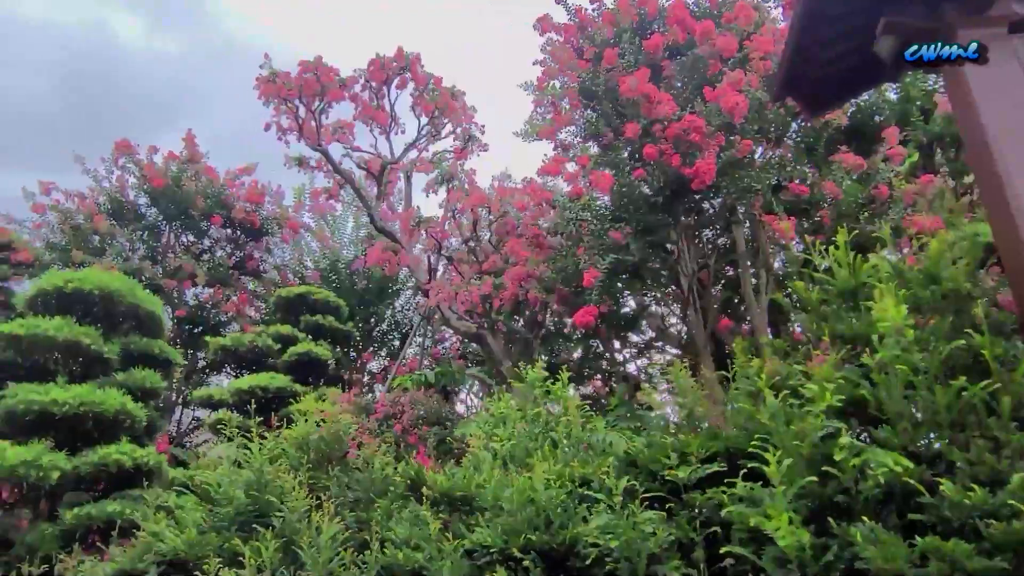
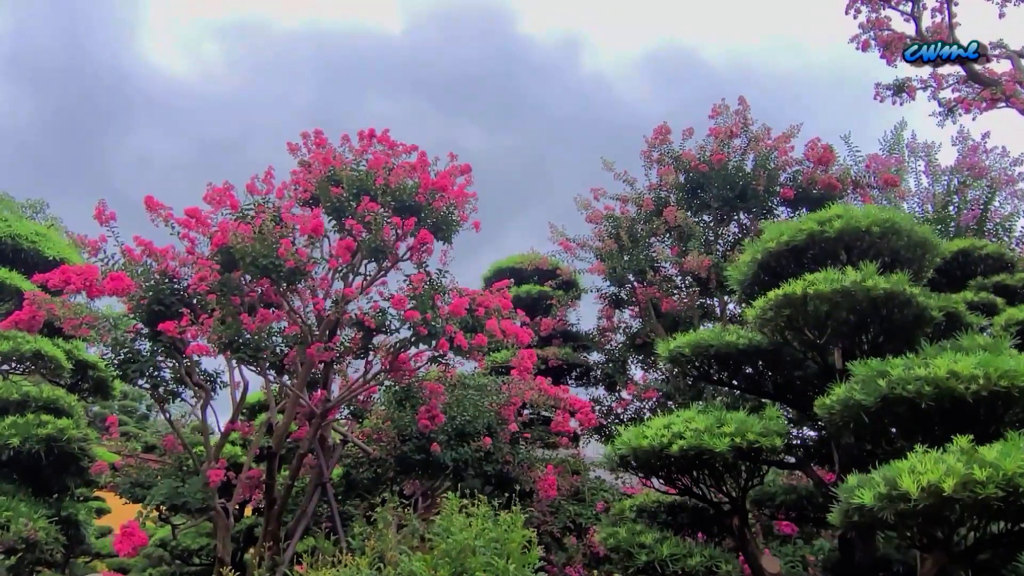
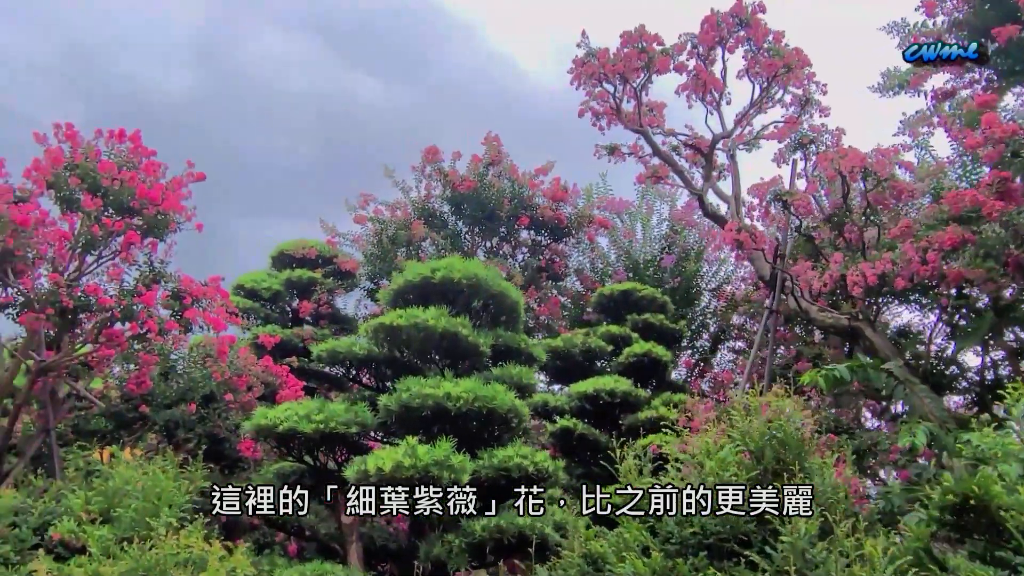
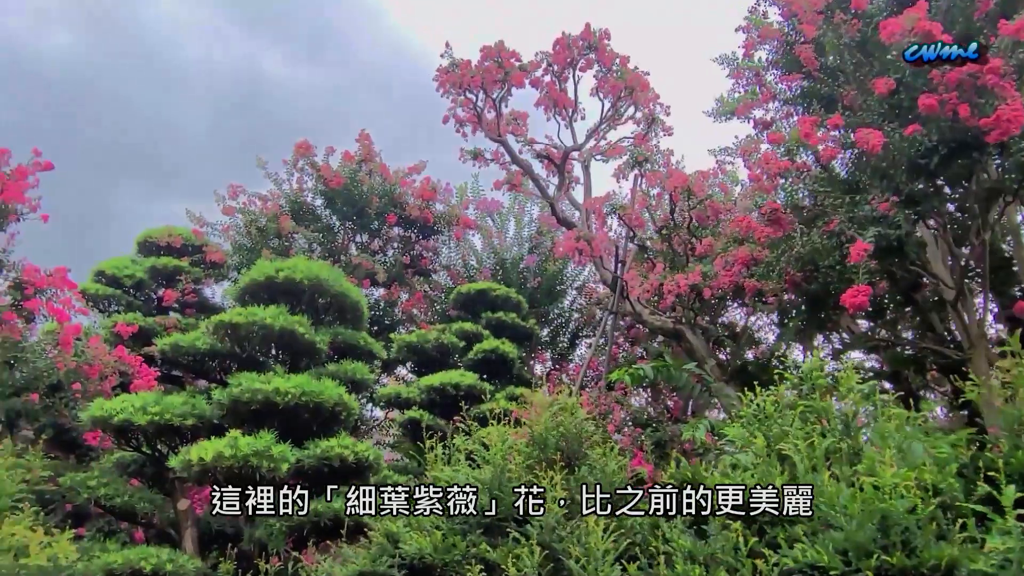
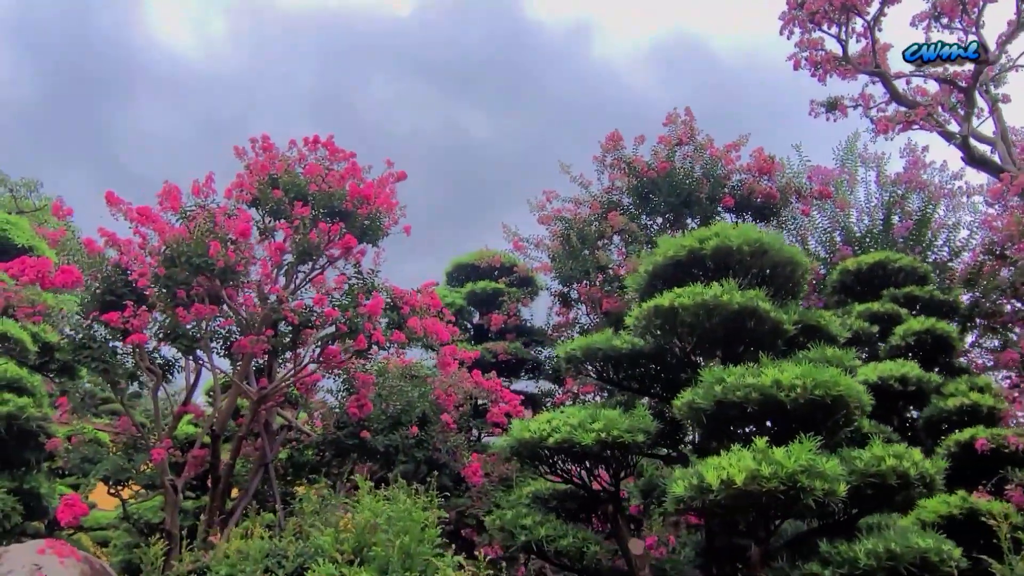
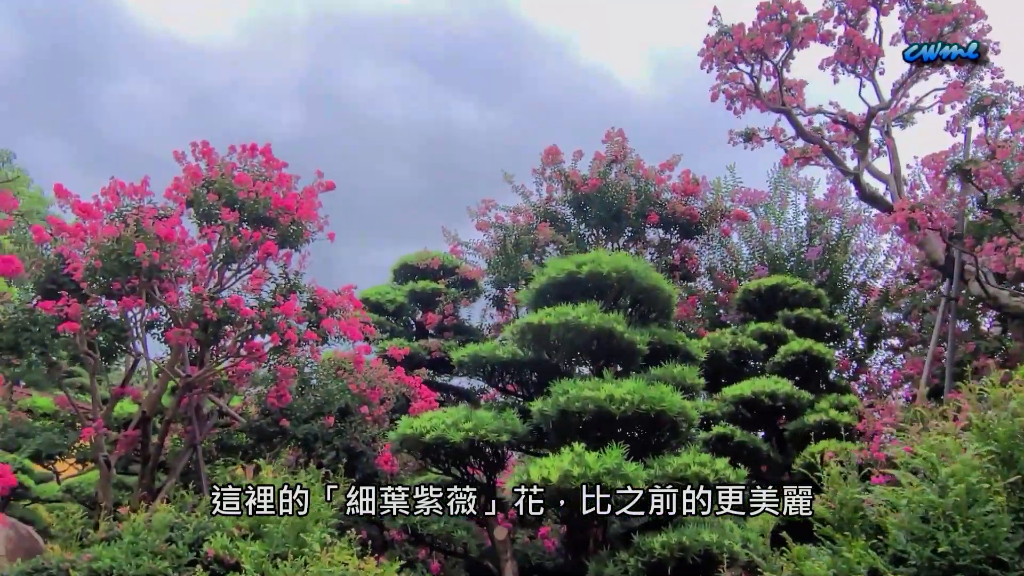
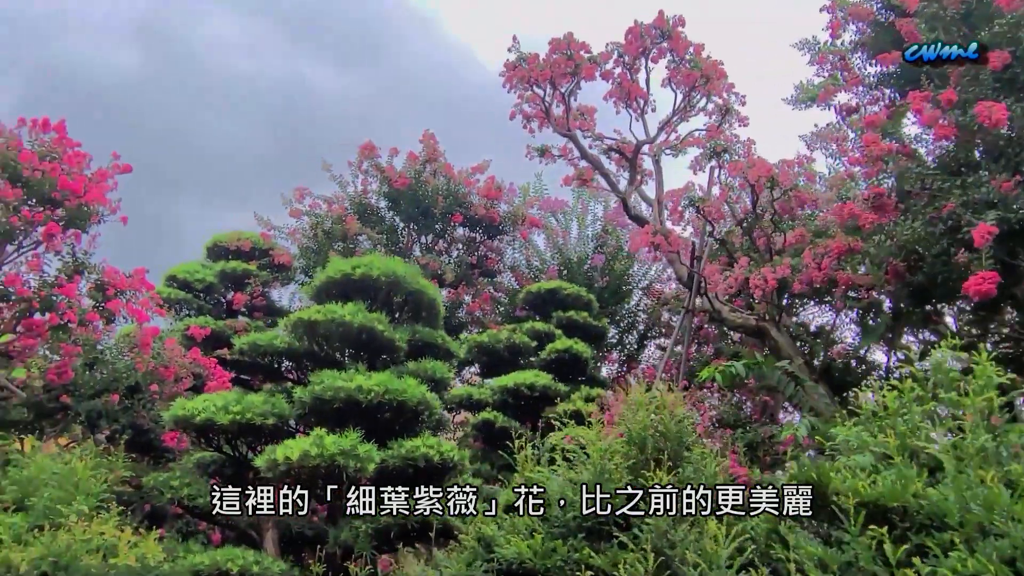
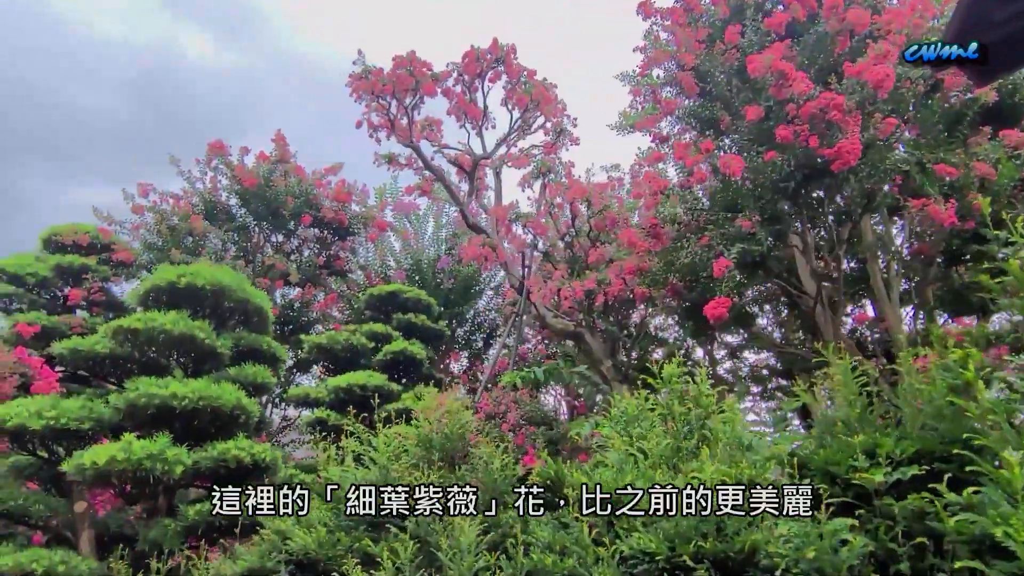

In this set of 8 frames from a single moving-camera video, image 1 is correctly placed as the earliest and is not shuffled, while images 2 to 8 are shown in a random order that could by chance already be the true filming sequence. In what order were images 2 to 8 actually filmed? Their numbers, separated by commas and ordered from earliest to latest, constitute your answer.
8, 4, 7, 3, 6, 5, 2
